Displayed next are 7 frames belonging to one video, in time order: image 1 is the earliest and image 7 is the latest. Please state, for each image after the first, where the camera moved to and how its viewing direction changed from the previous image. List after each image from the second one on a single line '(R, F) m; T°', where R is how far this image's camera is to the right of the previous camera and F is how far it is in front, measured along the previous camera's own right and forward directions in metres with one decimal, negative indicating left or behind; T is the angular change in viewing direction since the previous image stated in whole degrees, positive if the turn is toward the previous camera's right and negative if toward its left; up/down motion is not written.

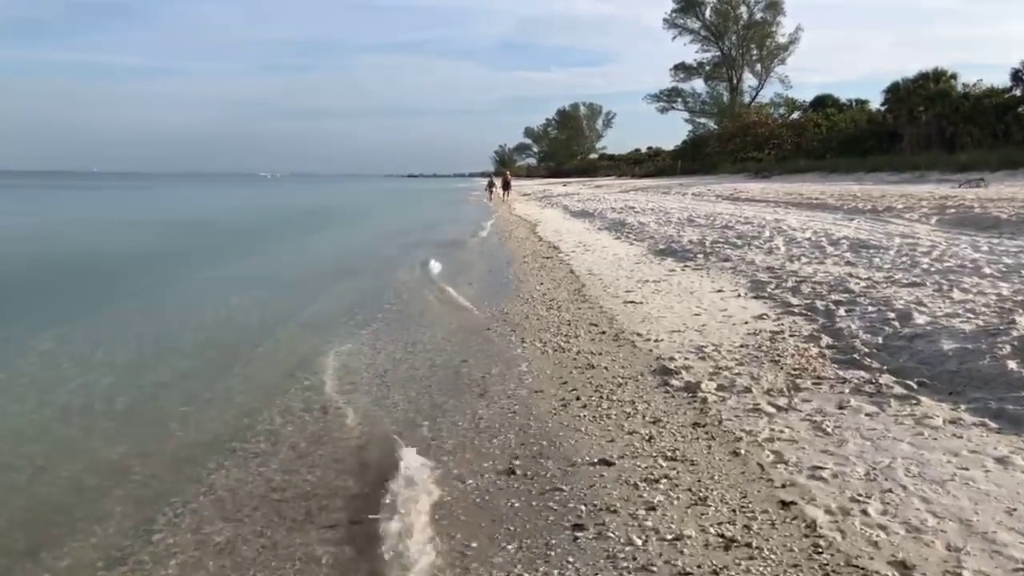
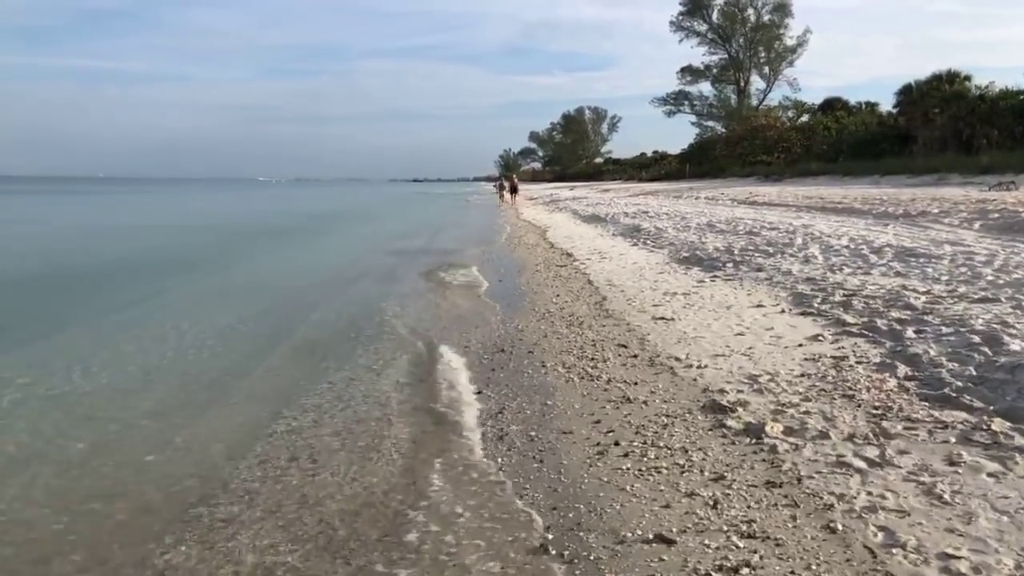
(-0.1, +1.0) m; 0°
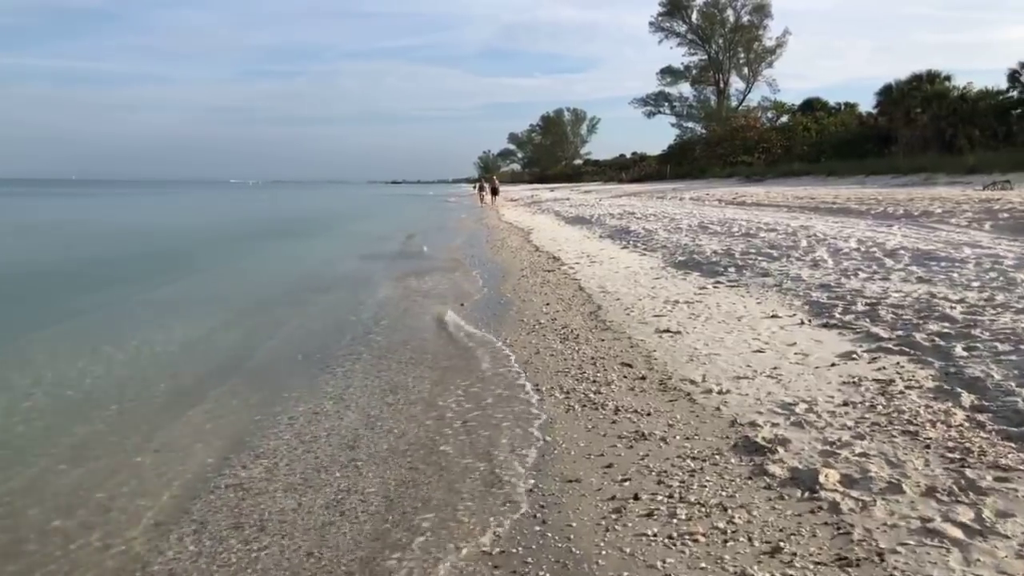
(-0.1, +1.0) m; +1°
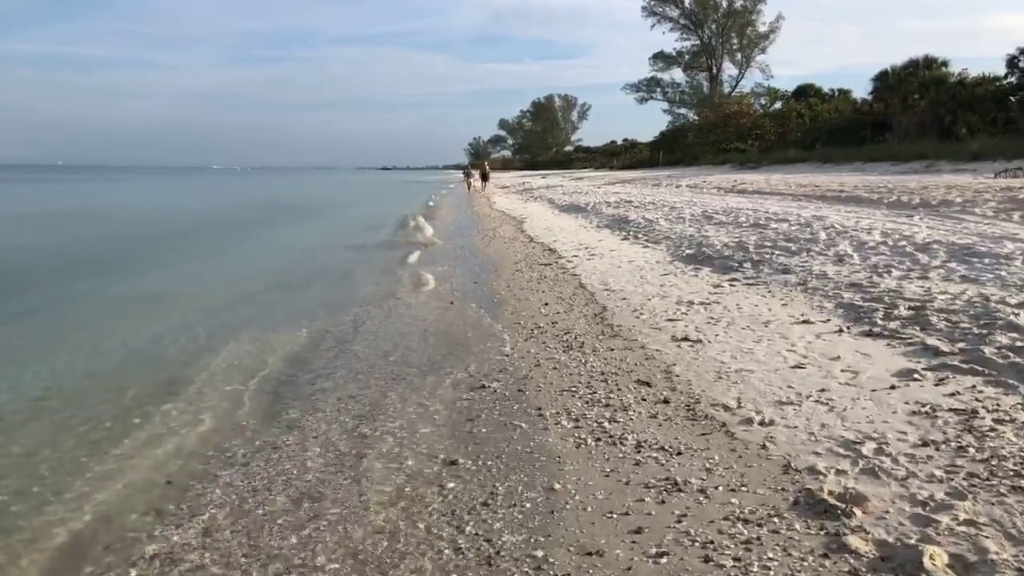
(-0.1, +1.1) m; +1°
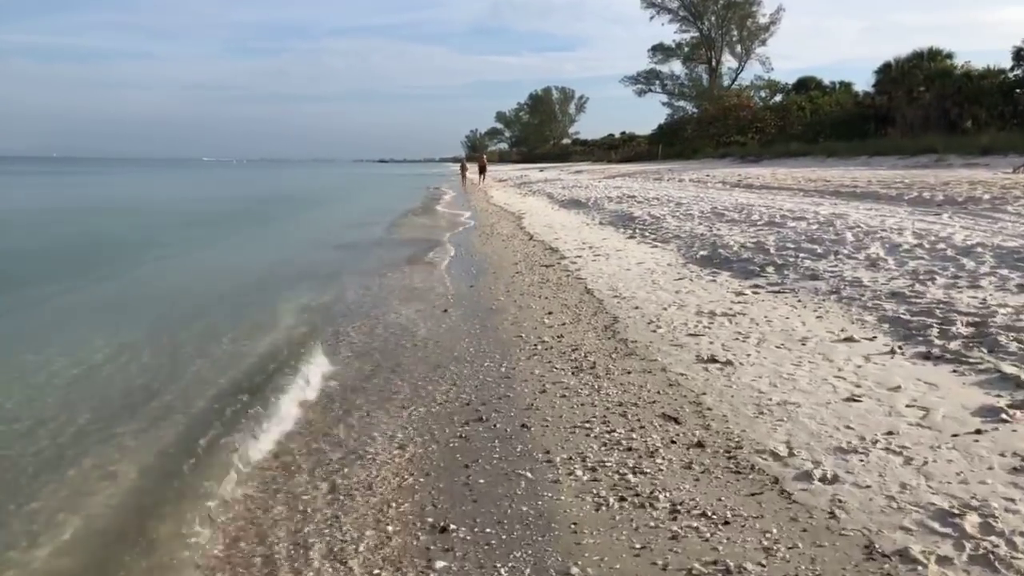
(0.0, +1.0) m; 0°
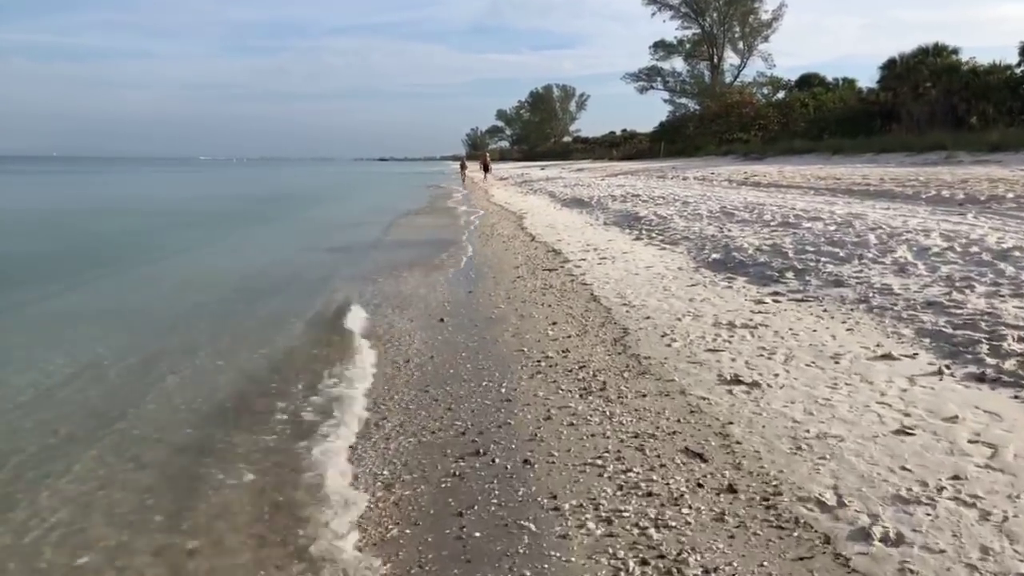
(0.0, +0.7) m; 0°
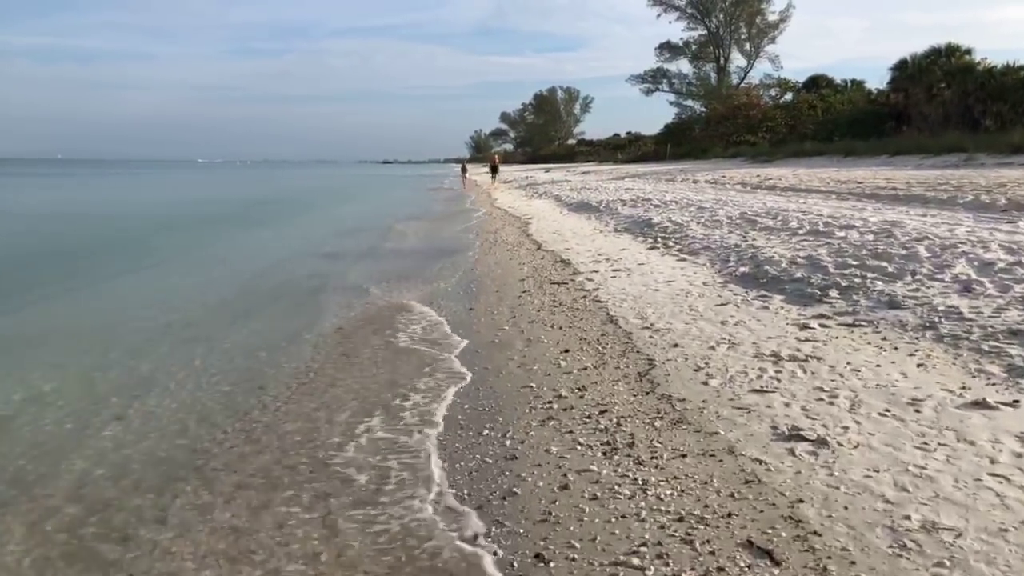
(0.0, +1.1) m; 0°
